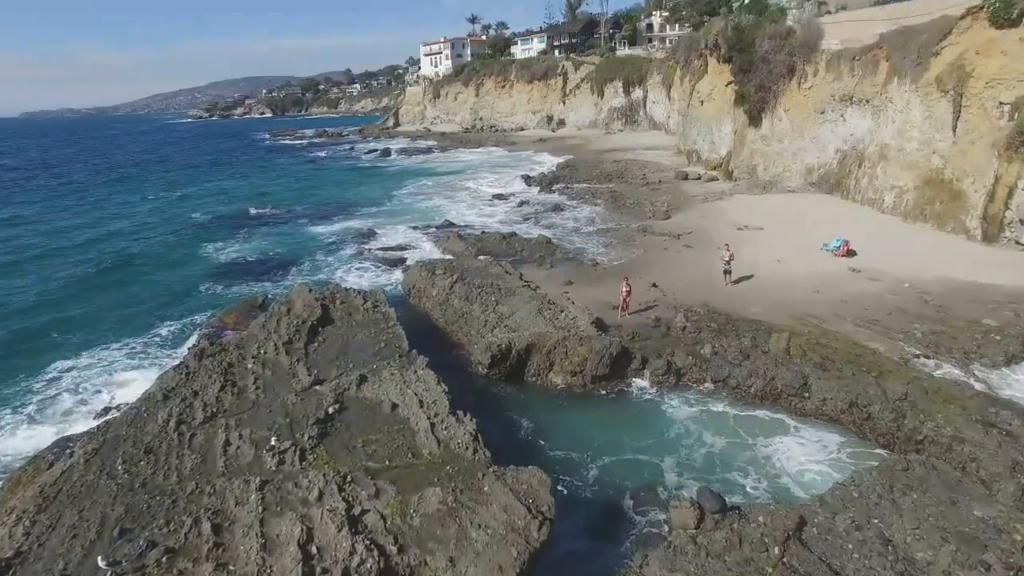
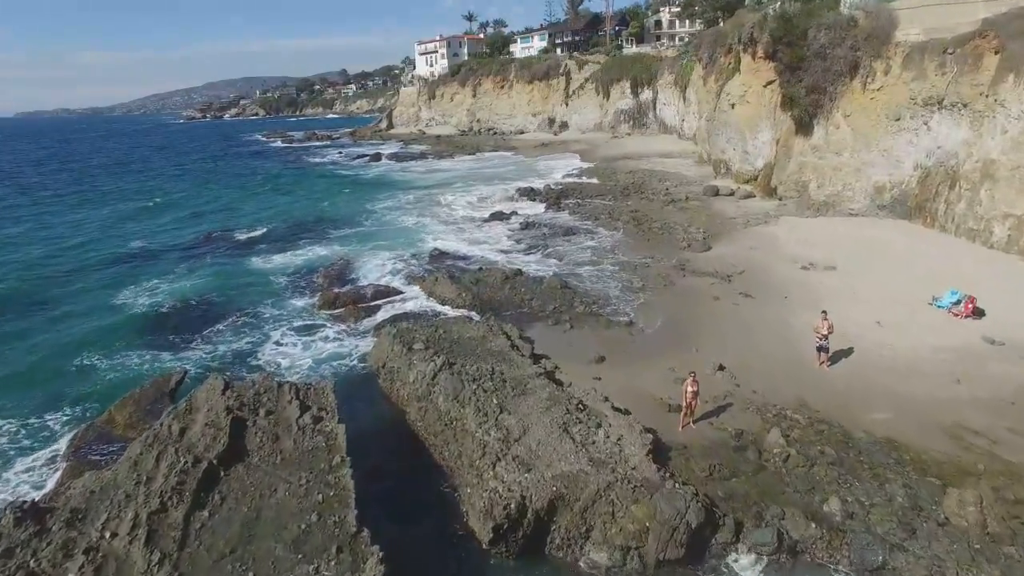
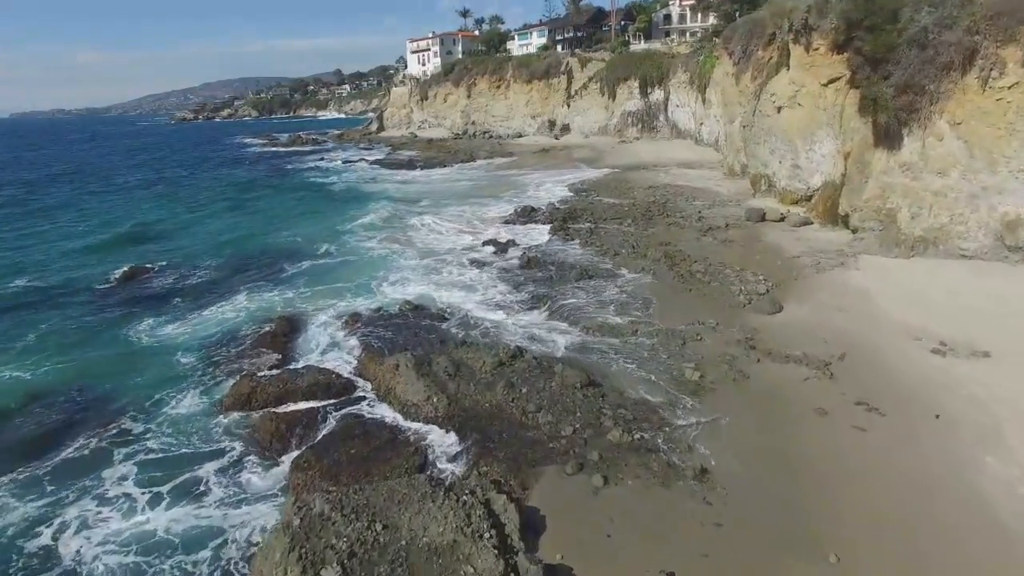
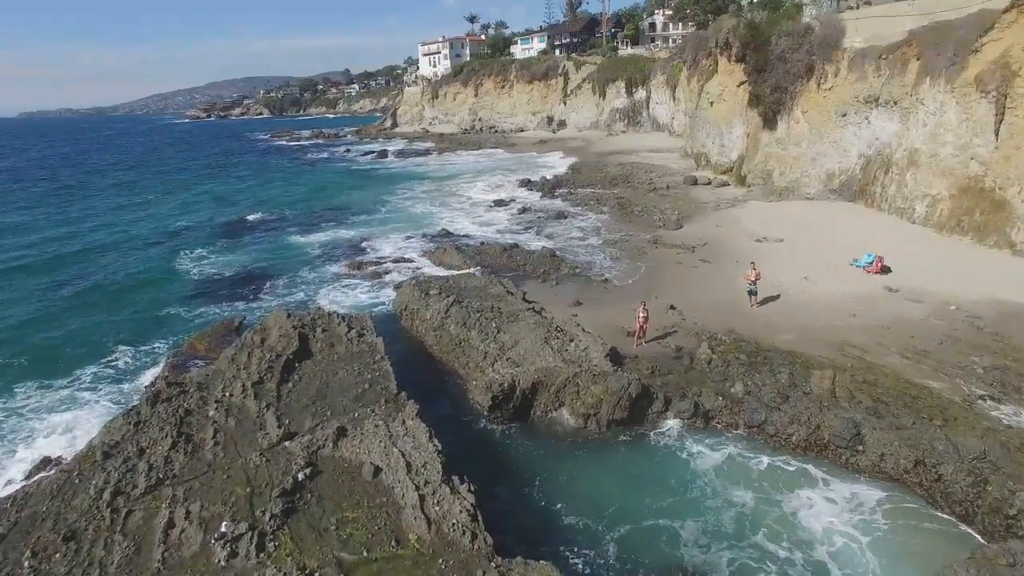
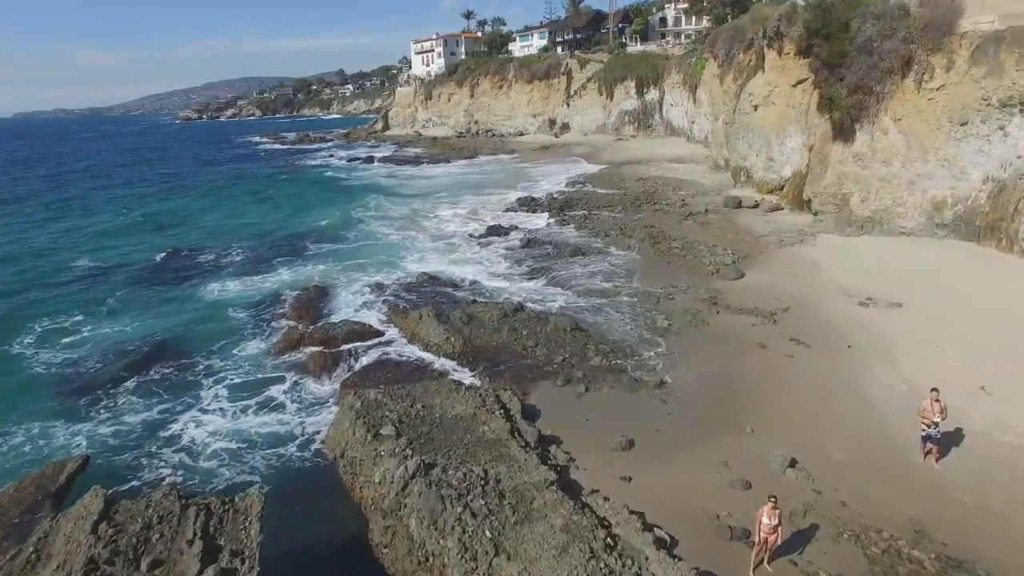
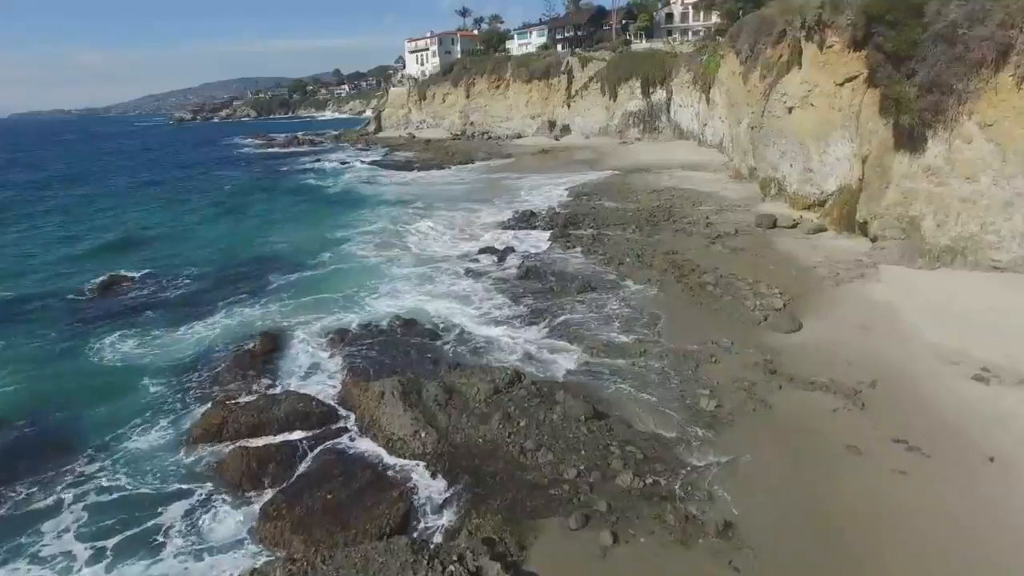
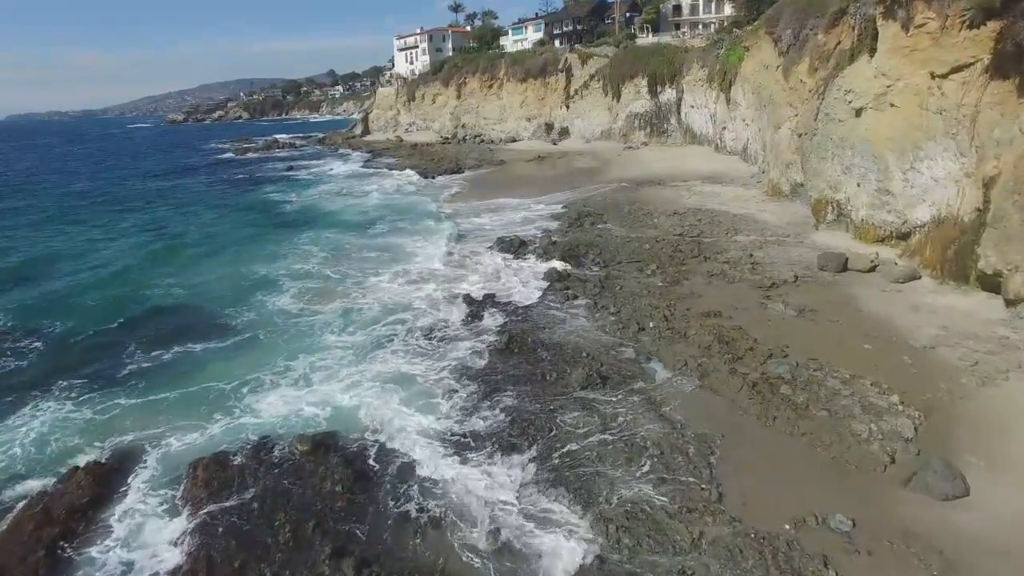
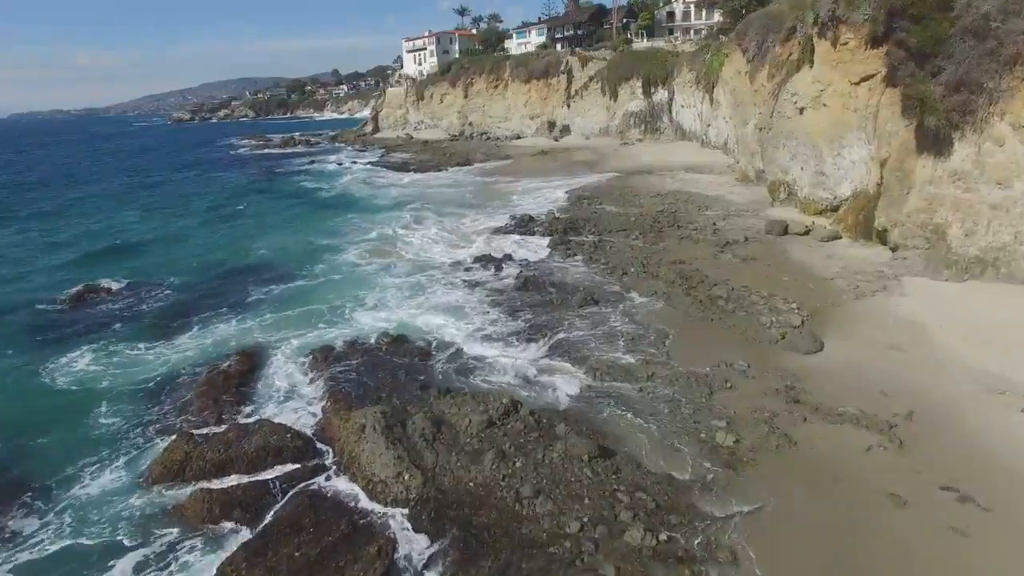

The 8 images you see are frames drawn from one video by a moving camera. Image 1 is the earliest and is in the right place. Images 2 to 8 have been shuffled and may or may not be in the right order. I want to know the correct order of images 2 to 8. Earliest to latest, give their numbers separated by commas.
4, 2, 5, 3, 6, 8, 7
